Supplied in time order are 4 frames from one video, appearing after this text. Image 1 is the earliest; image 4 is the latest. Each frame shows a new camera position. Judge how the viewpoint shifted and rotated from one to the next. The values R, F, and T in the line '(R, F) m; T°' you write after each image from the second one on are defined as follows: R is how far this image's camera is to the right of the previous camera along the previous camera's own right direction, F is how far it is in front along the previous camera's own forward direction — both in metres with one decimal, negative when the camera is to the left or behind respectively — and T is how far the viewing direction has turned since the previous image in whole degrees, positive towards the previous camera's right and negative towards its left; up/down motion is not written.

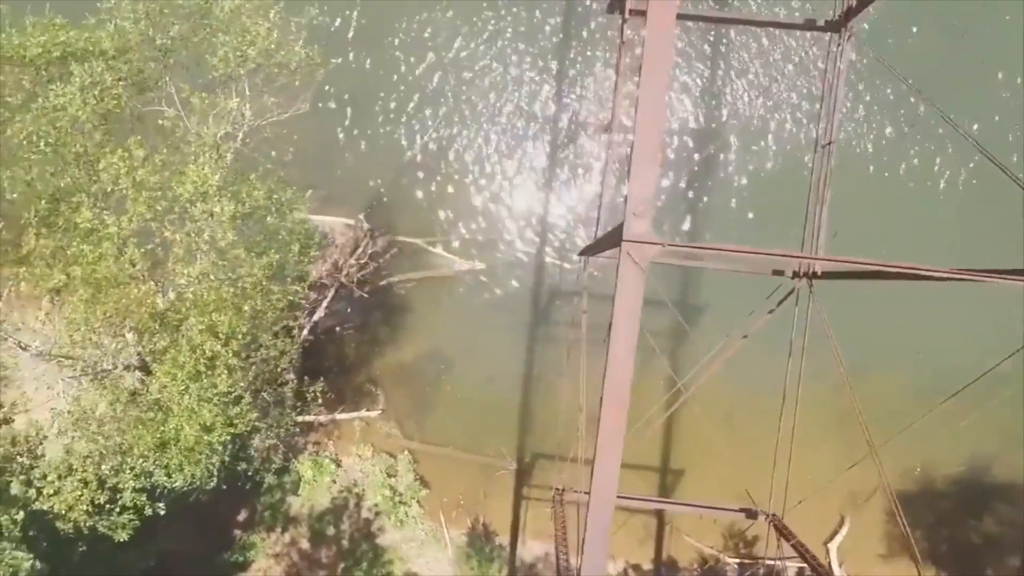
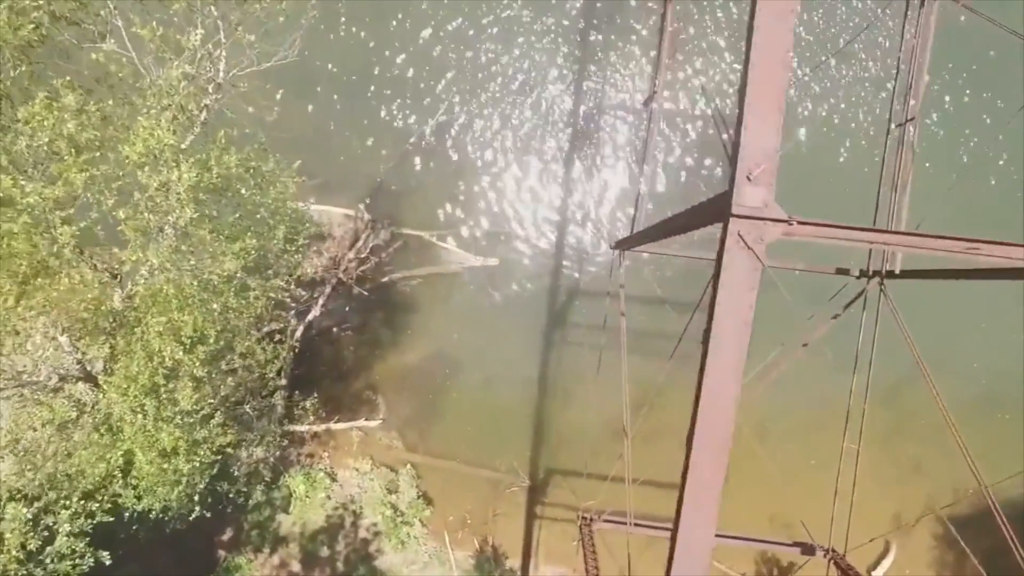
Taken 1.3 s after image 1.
(-0.2, +0.8) m; 0°
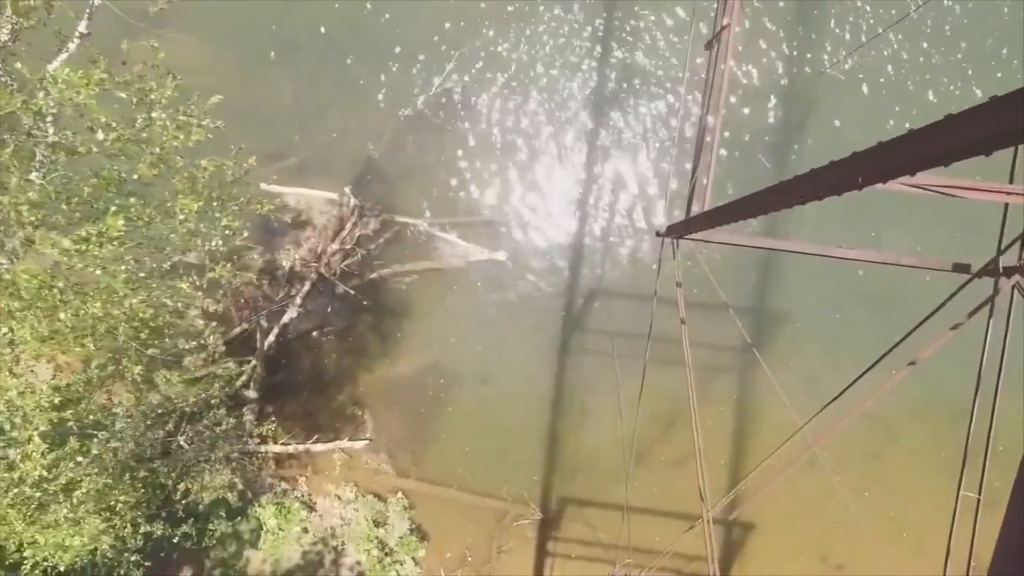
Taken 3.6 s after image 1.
(-0.1, +1.2) m; 0°
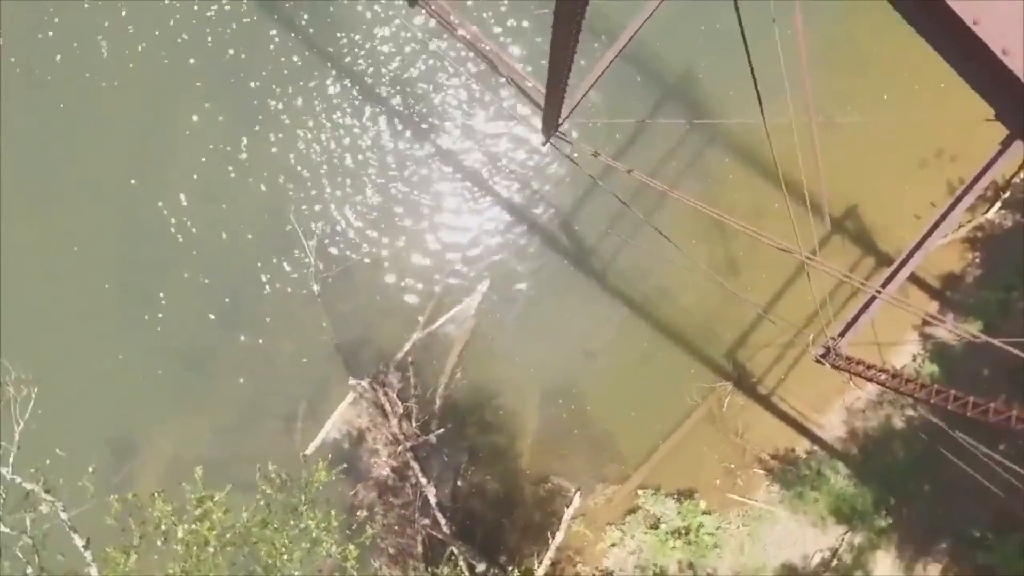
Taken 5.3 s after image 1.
(+0.4, +0.1) m; -4°
